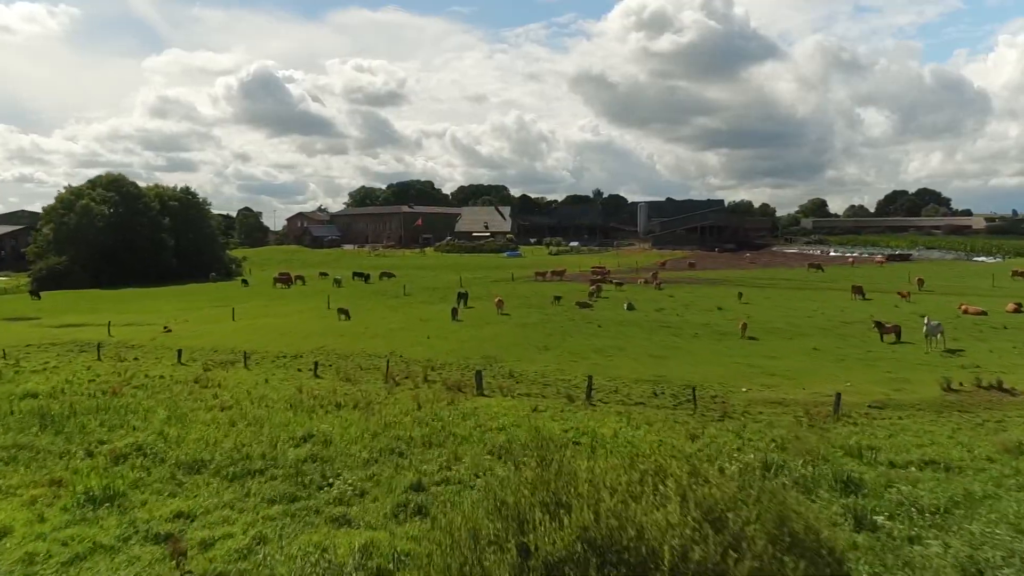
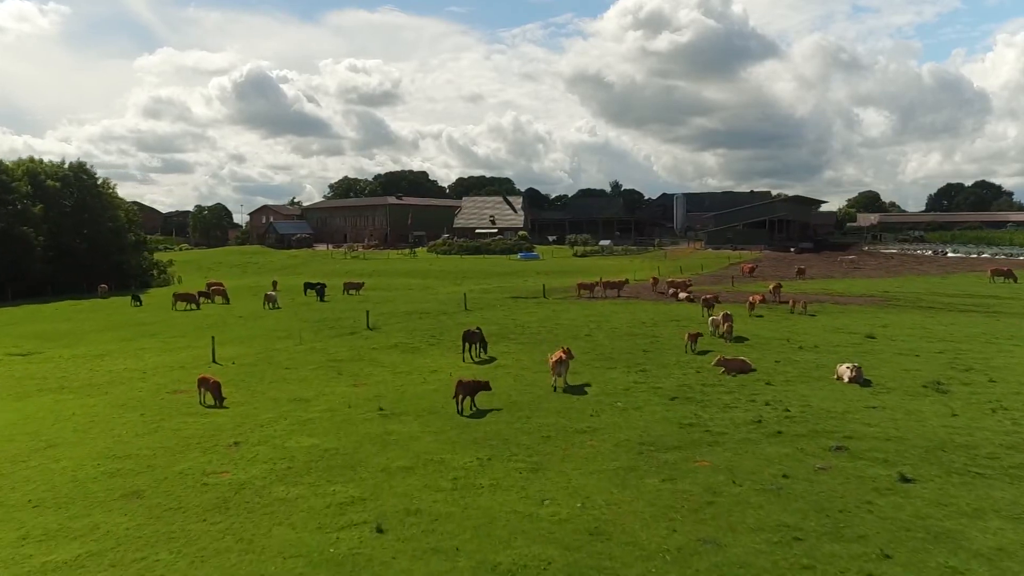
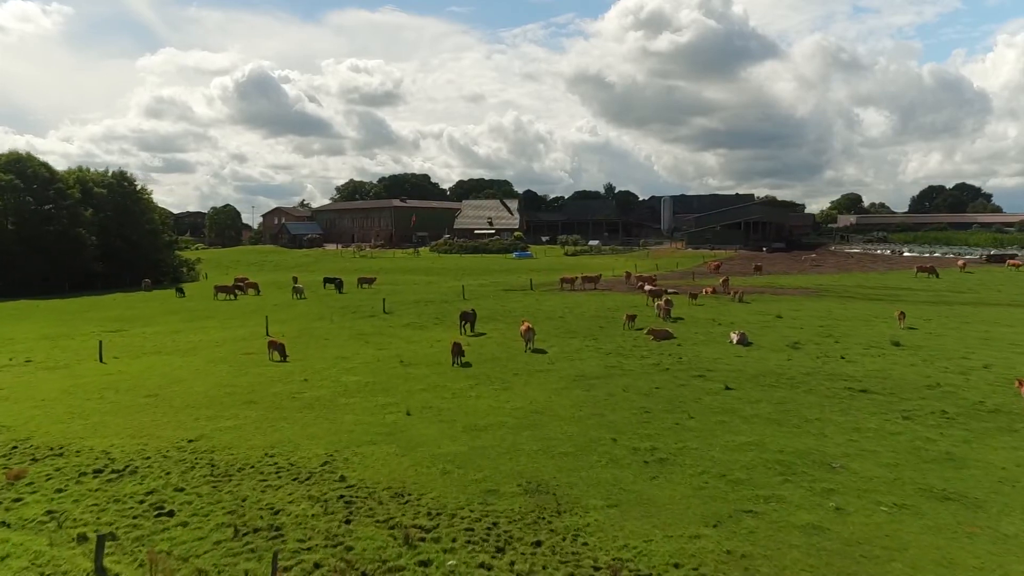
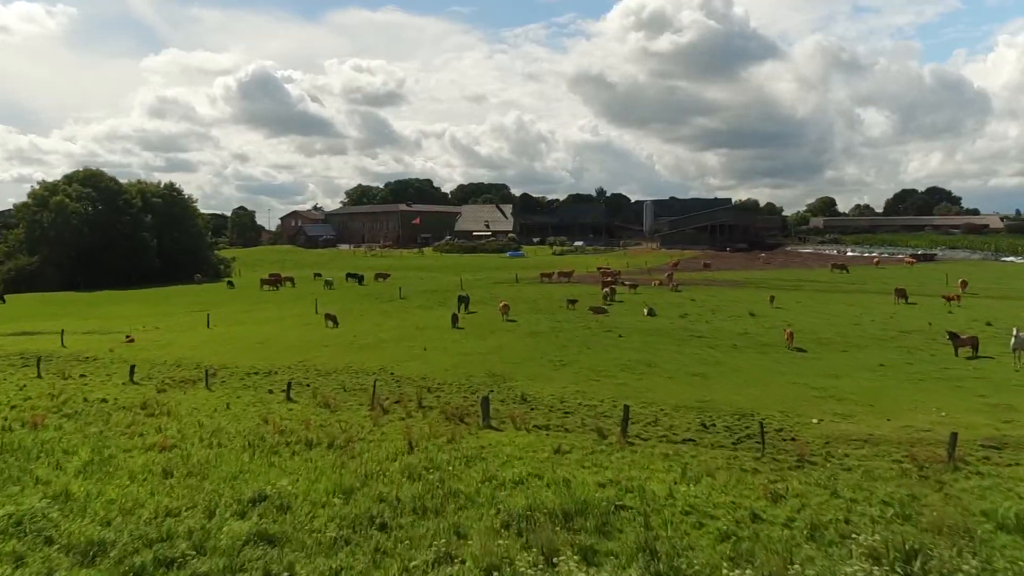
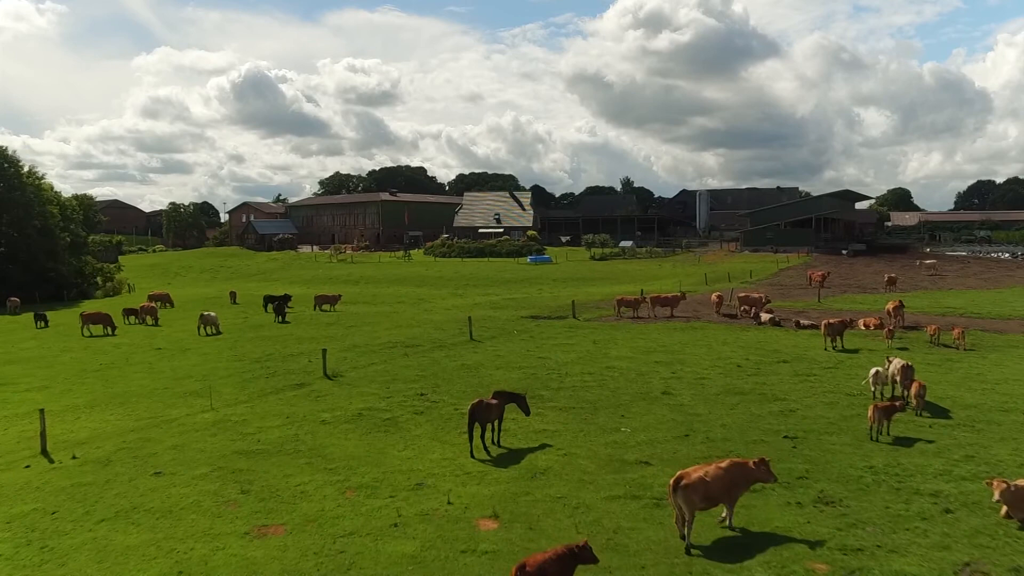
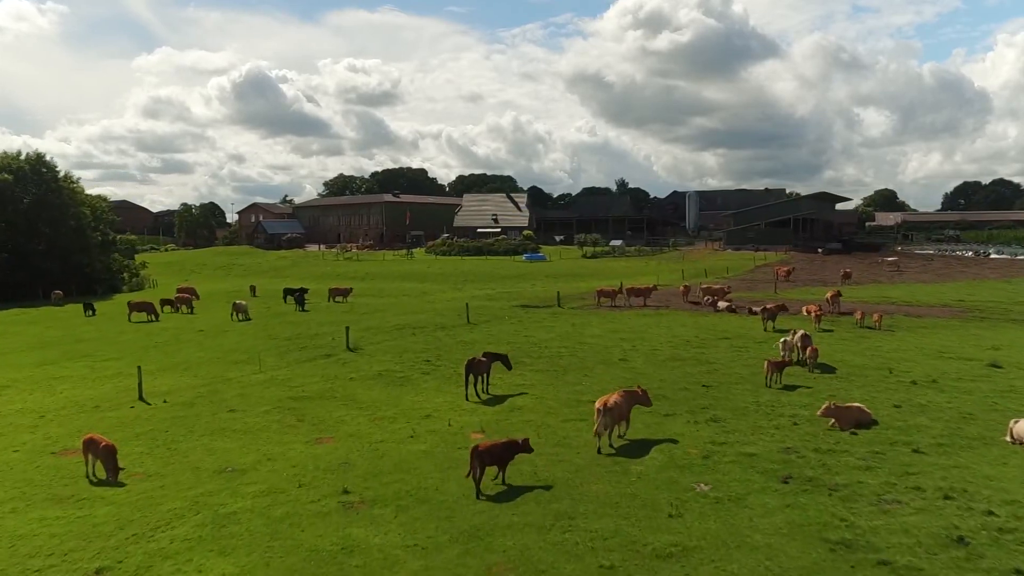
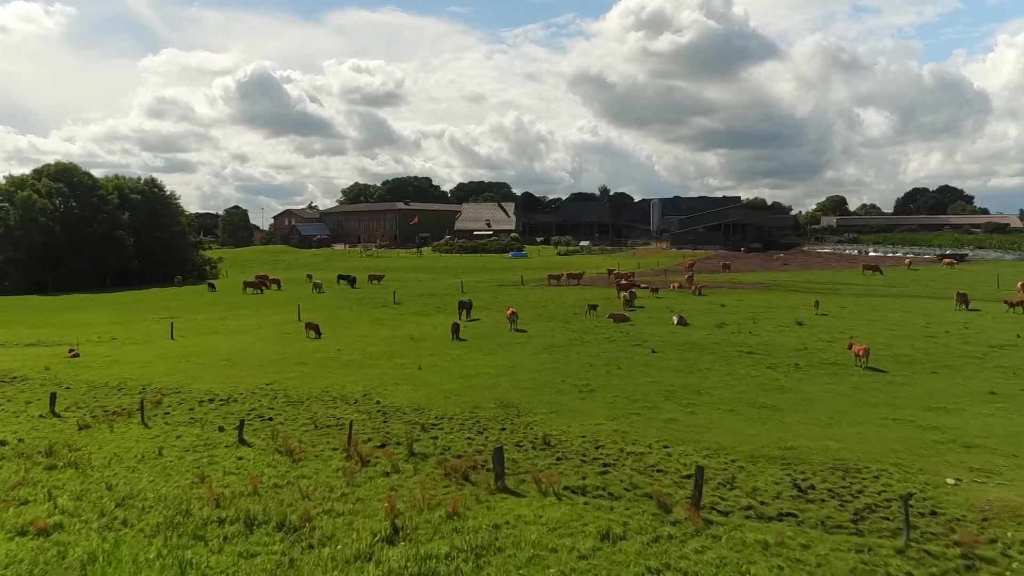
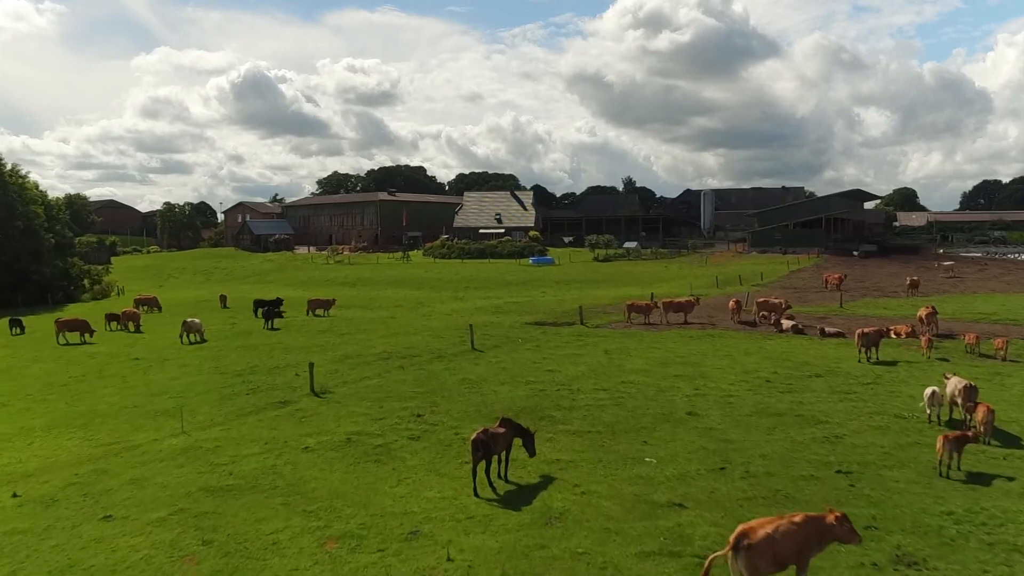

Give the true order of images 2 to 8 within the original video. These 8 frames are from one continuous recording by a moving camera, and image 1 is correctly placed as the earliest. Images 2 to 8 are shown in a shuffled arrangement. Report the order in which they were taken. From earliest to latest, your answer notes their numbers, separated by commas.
4, 7, 3, 2, 6, 5, 8
